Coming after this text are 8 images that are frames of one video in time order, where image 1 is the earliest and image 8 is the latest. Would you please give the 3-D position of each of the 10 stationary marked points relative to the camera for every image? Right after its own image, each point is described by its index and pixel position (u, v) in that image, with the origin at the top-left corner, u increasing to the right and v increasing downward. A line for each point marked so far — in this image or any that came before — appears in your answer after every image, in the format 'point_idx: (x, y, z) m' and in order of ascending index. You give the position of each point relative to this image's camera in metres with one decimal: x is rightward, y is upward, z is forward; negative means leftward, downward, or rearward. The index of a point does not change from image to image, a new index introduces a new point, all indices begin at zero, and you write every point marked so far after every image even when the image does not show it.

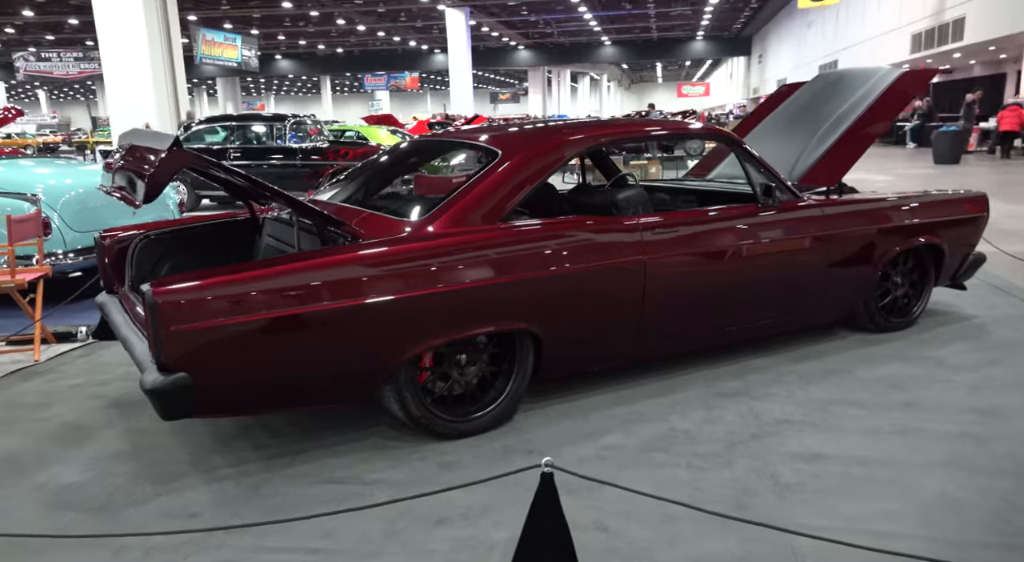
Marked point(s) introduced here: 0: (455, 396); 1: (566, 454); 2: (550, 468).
0: (-0.3, -0.5, +3.0) m
1: (+0.2, -0.7, +2.7) m
2: (+0.1, -0.4, +1.5) m
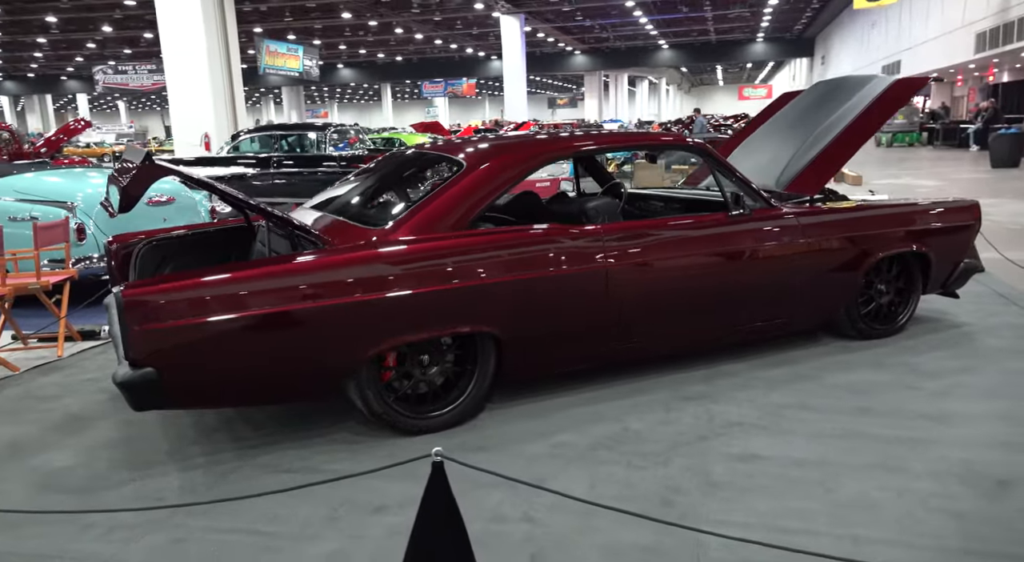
0: (-0.4, -0.5, +3.1) m
1: (0.0, -0.7, +2.9) m
2: (-0.2, -0.4, +1.6) m
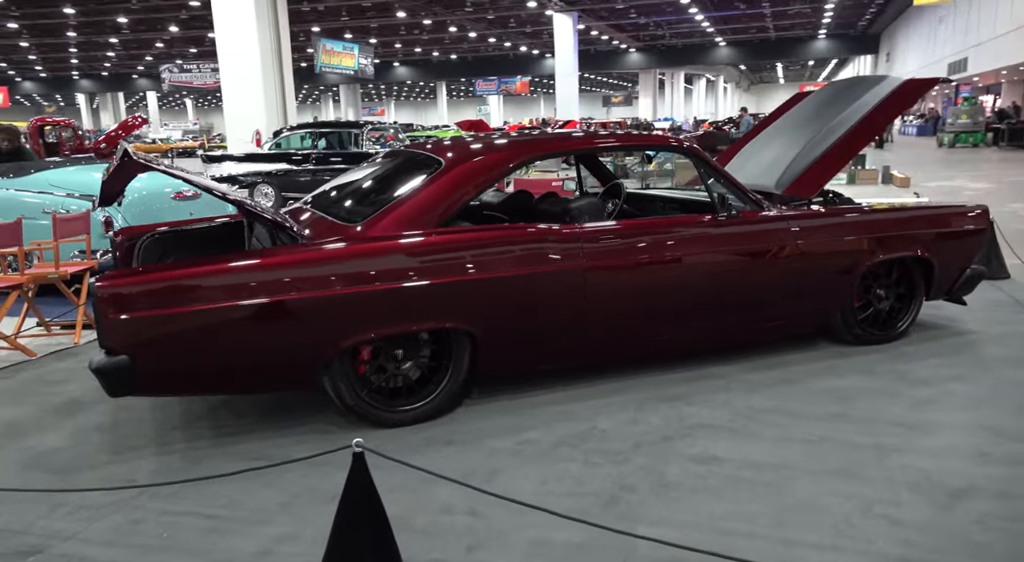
0: (-0.6, -0.5, +3.2) m
1: (-0.1, -0.7, +2.9) m
2: (-0.4, -0.4, +1.7) m
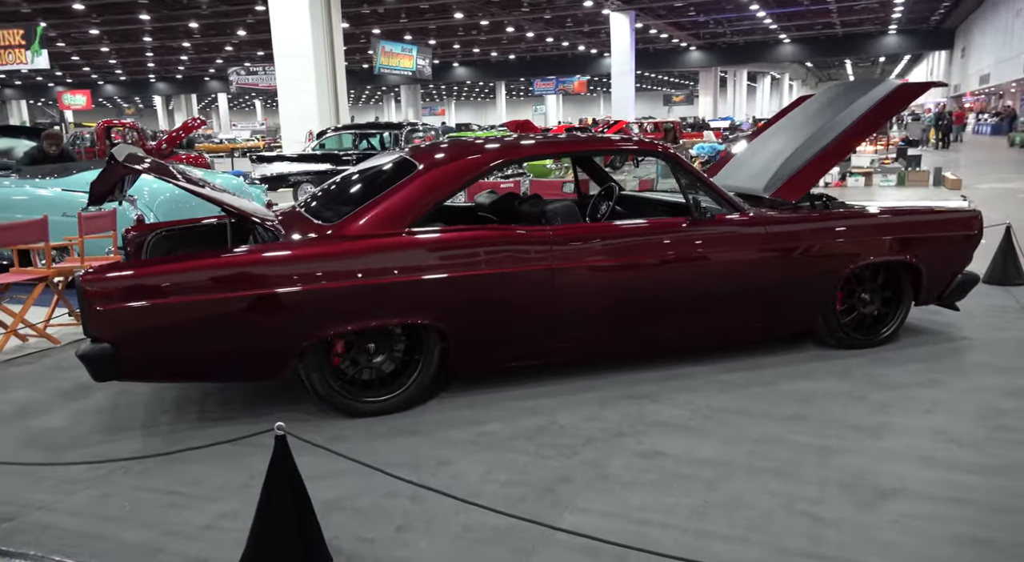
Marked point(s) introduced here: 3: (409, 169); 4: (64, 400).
0: (-0.7, -0.5, +3.4) m
1: (-0.3, -0.7, +3.0) m
2: (-0.6, -0.4, +1.9) m
3: (-0.6, +0.6, +3.6) m
4: (-2.4, -0.6, +3.7) m
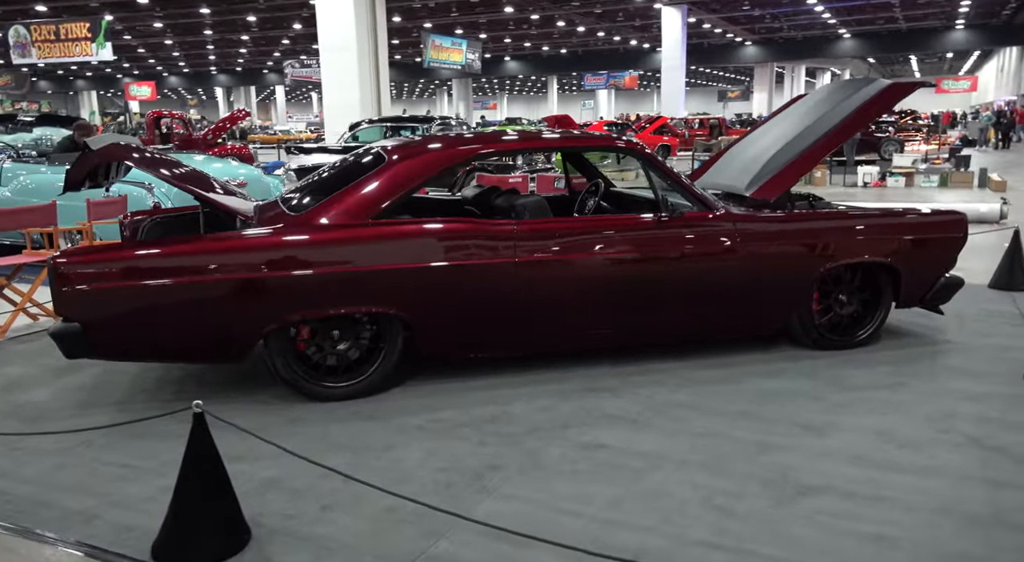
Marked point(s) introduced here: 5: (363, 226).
0: (-0.9, -0.4, +3.5) m
1: (-0.5, -0.6, +3.1) m
2: (-0.9, -0.4, +2.0) m
3: (-0.7, +0.6, +3.7) m
4: (-2.6, -0.5, +3.9) m
5: (-0.7, +0.3, +3.4) m
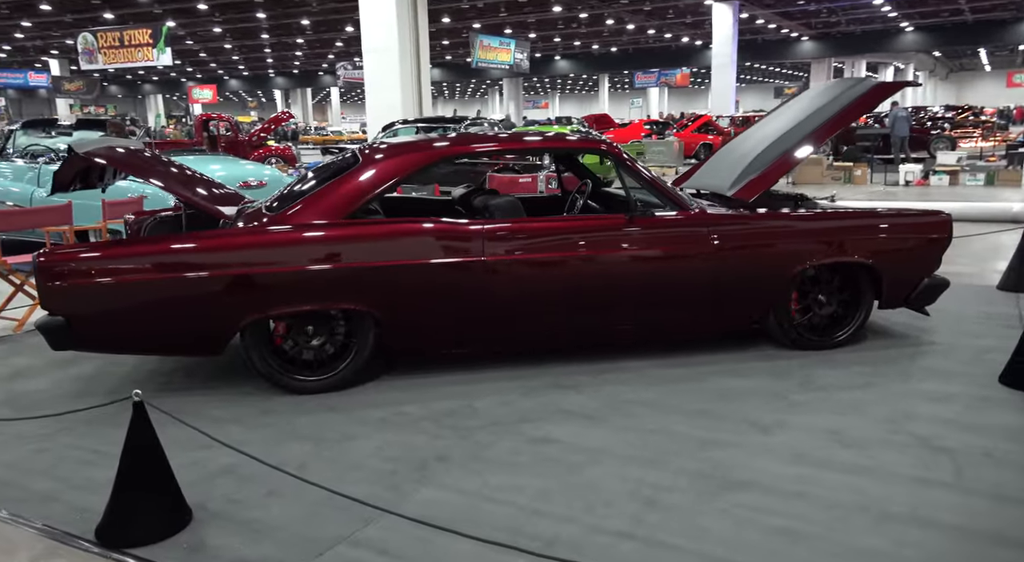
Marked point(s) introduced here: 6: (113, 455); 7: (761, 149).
0: (-1.1, -0.4, +3.6) m
1: (-0.7, -0.6, +3.2) m
2: (-1.1, -0.4, +2.1) m
3: (-0.9, +0.6, +3.8) m
4: (-2.7, -0.5, +4.1) m
5: (-0.9, +0.3, +3.5) m
6: (-1.6, -0.7, +2.7) m
7: (+1.7, +0.9, +4.6) m
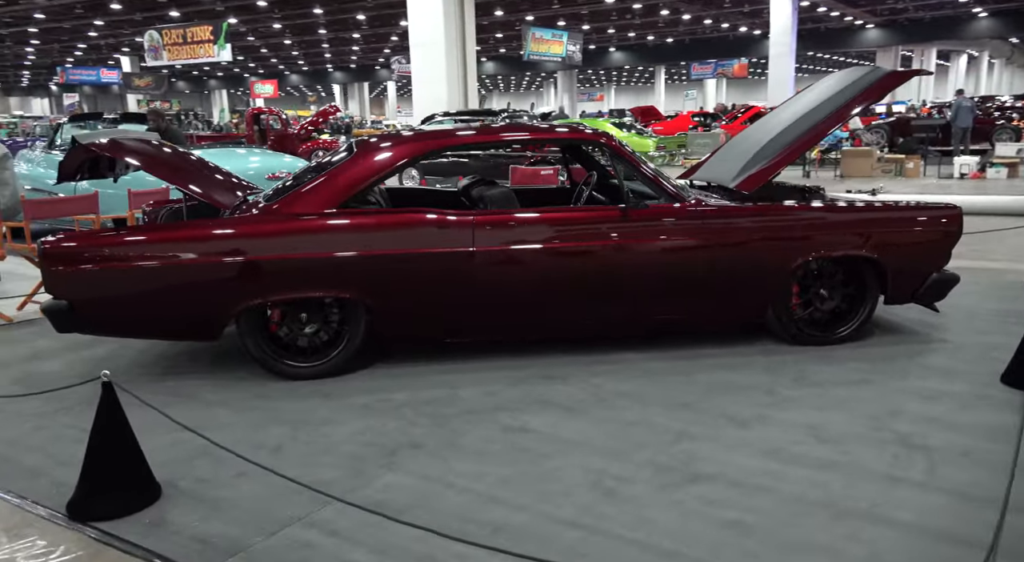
0: (-1.1, -0.4, +3.7) m
1: (-0.8, -0.6, +3.3) m
2: (-1.3, -0.3, +2.2) m
3: (-0.9, +0.7, +3.9) m
4: (-2.8, -0.4, +4.3) m
5: (-1.0, +0.3, +3.6) m
6: (-1.7, -0.6, +2.8) m
7: (+1.7, +0.9, +4.6) m
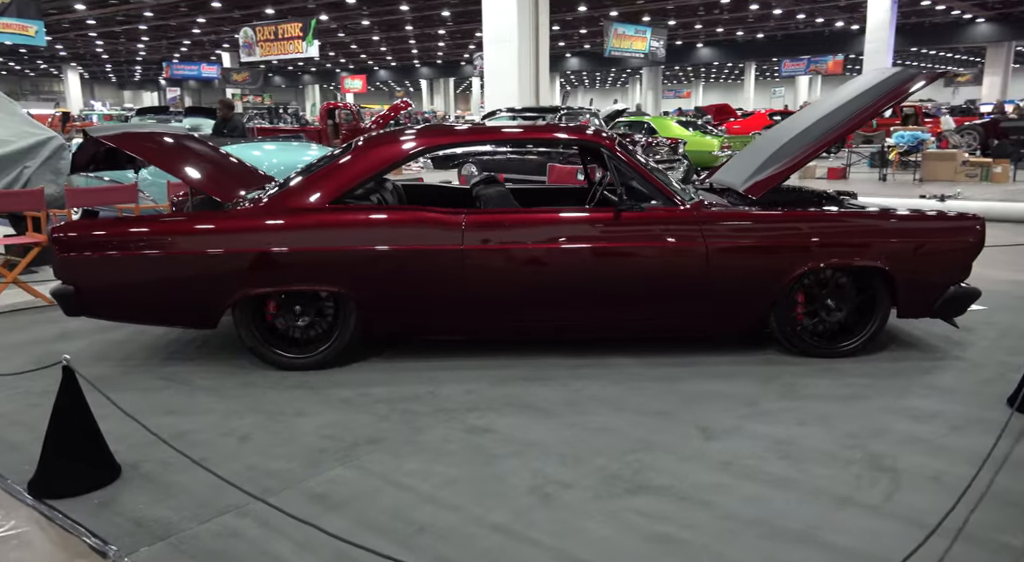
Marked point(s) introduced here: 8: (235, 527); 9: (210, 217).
0: (-1.2, -0.3, +3.8) m
1: (-0.9, -0.5, +3.4) m
2: (-1.5, -0.3, +2.3) m
3: (-0.9, +0.7, +4.0) m
4: (-2.8, -0.3, +4.6) m
5: (-1.0, +0.4, +3.7) m
6: (-1.8, -0.6, +3.0) m
7: (+1.7, +0.9, +4.4) m
8: (-0.8, -0.7, +2.1) m
9: (-1.6, +0.4, +3.7) m
